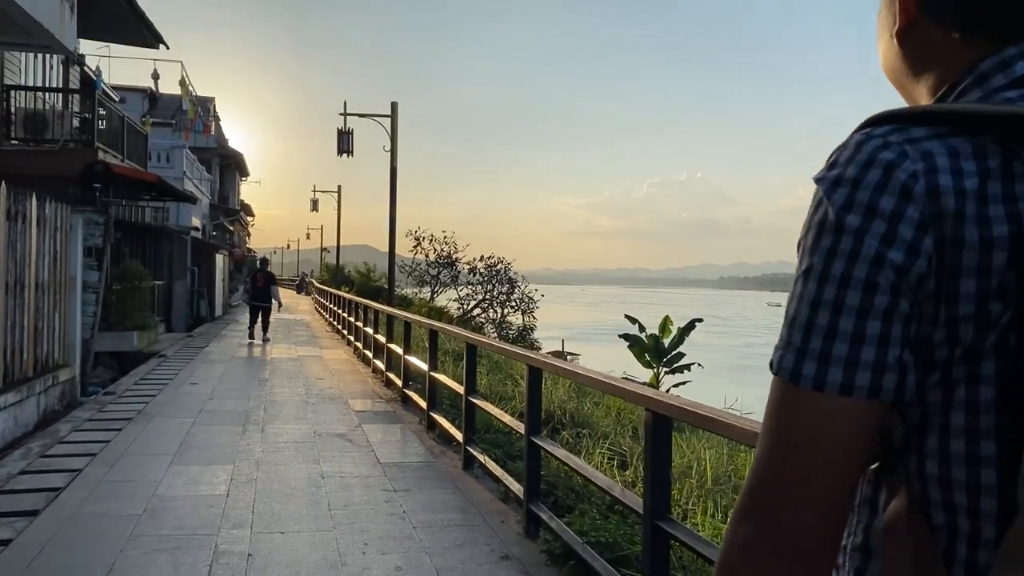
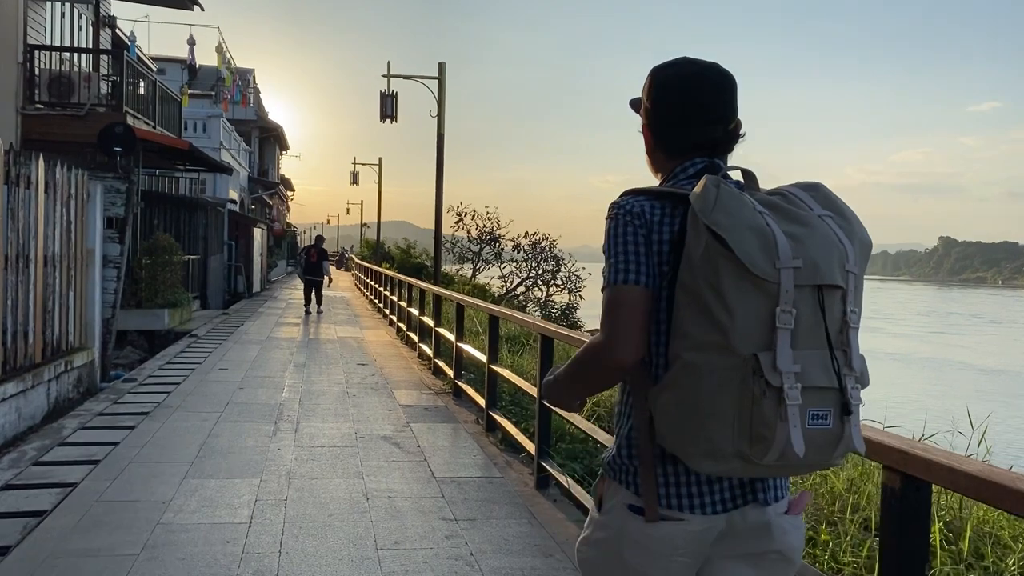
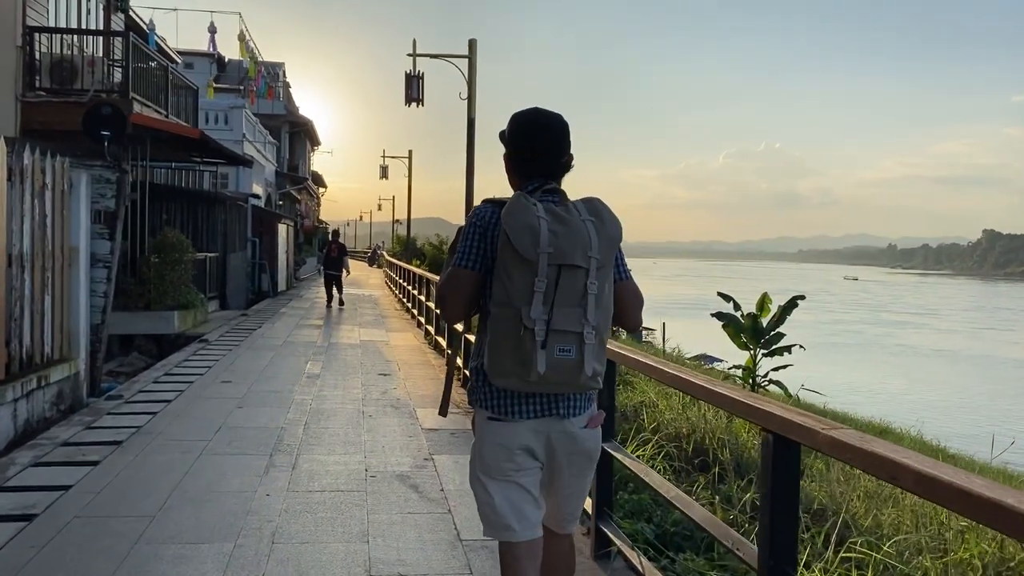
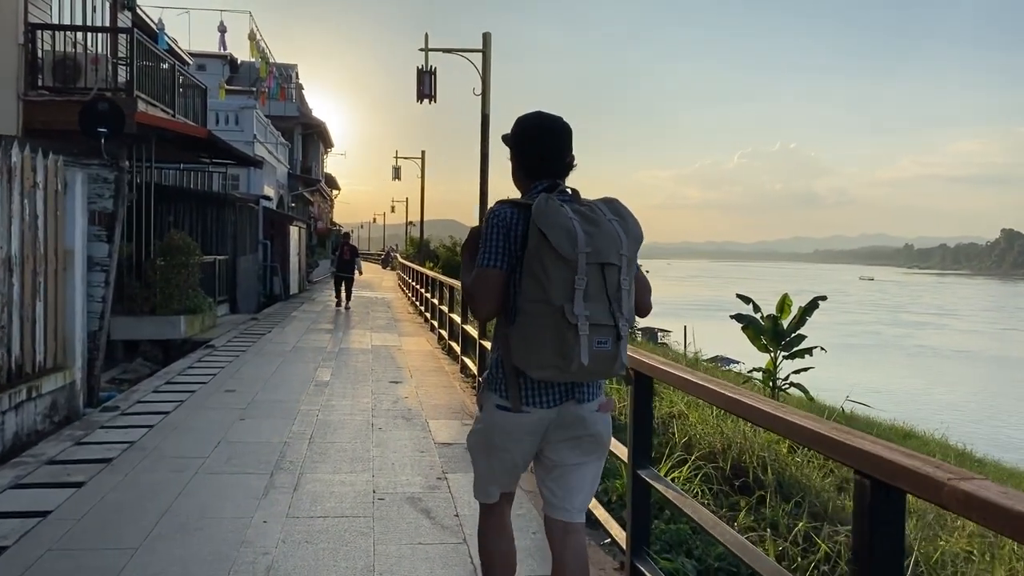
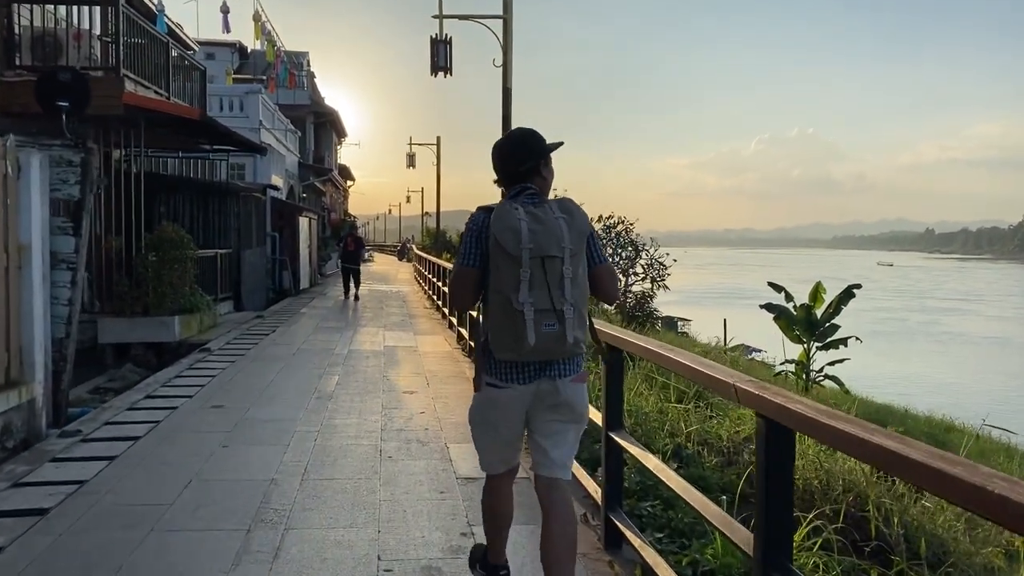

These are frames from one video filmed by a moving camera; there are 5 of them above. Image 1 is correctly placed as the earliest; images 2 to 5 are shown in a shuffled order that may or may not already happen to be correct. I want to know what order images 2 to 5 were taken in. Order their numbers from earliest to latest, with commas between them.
2, 3, 4, 5
